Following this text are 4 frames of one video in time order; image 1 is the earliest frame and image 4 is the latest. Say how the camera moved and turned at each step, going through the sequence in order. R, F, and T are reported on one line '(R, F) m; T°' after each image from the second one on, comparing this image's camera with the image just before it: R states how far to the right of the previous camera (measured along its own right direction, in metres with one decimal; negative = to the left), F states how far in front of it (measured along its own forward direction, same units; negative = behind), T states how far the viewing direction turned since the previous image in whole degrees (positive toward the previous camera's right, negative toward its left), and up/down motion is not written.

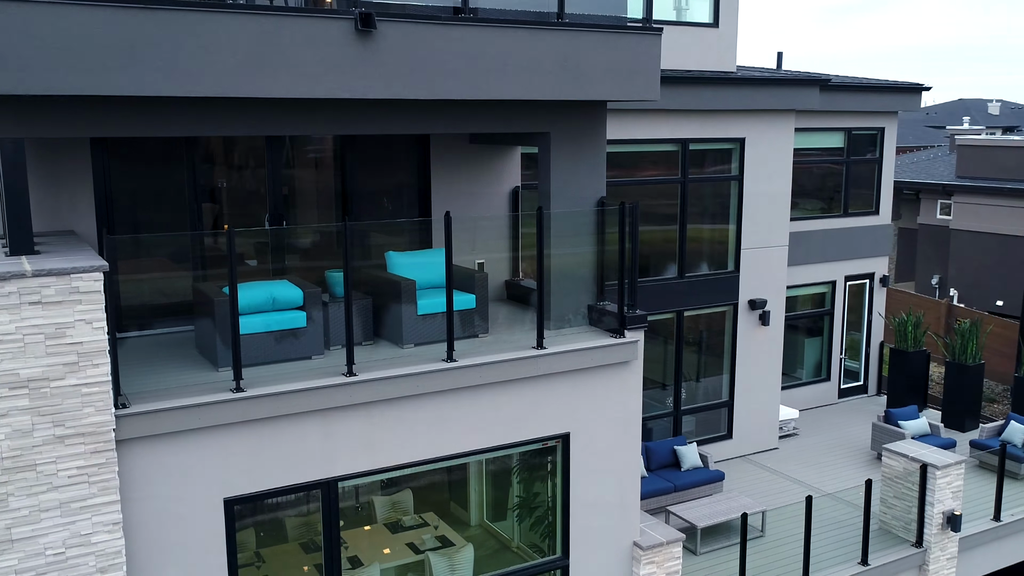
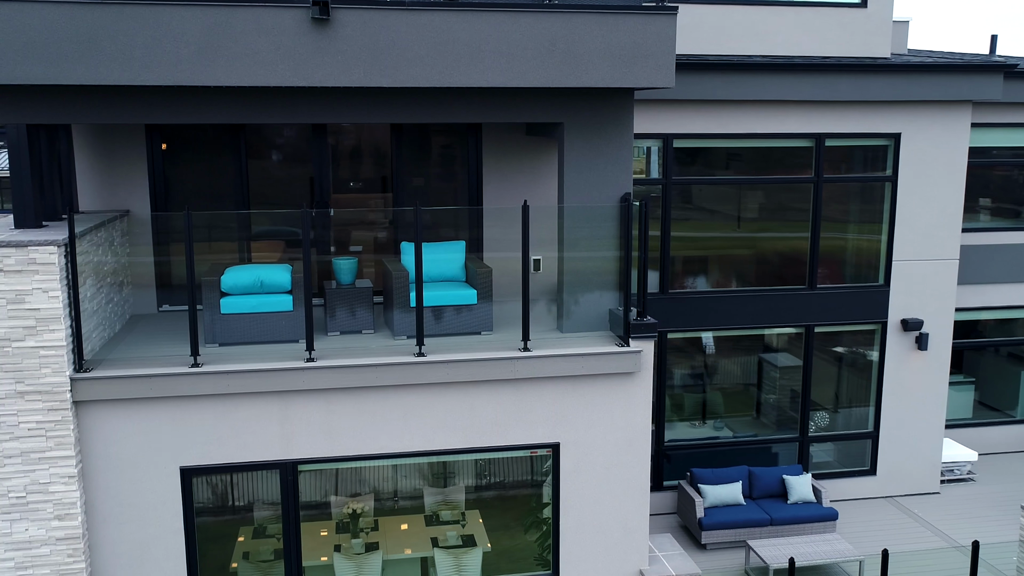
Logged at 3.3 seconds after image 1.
(+2.8, +0.9) m; -18°
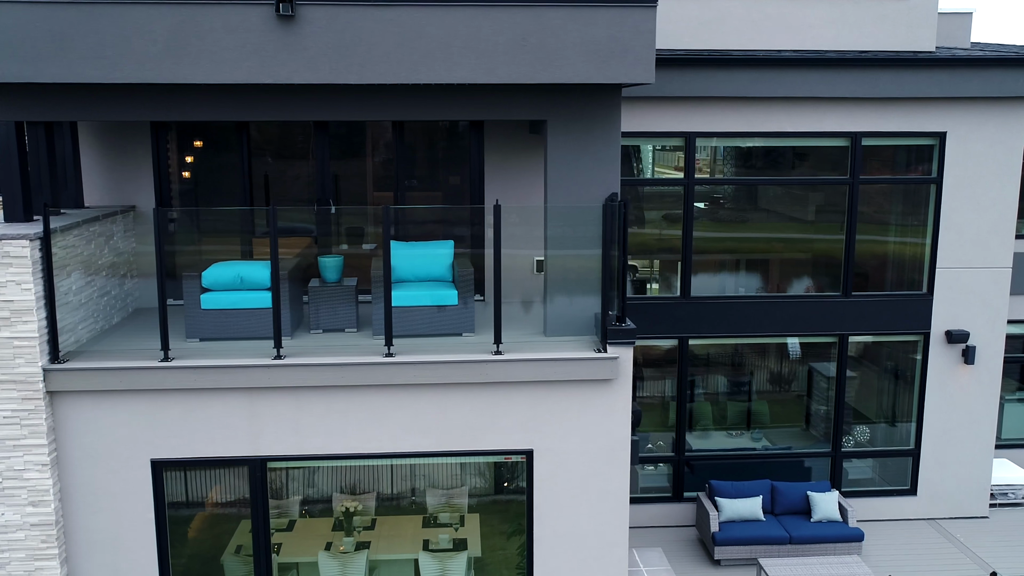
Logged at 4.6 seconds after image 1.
(+1.1, +0.3) m; -6°
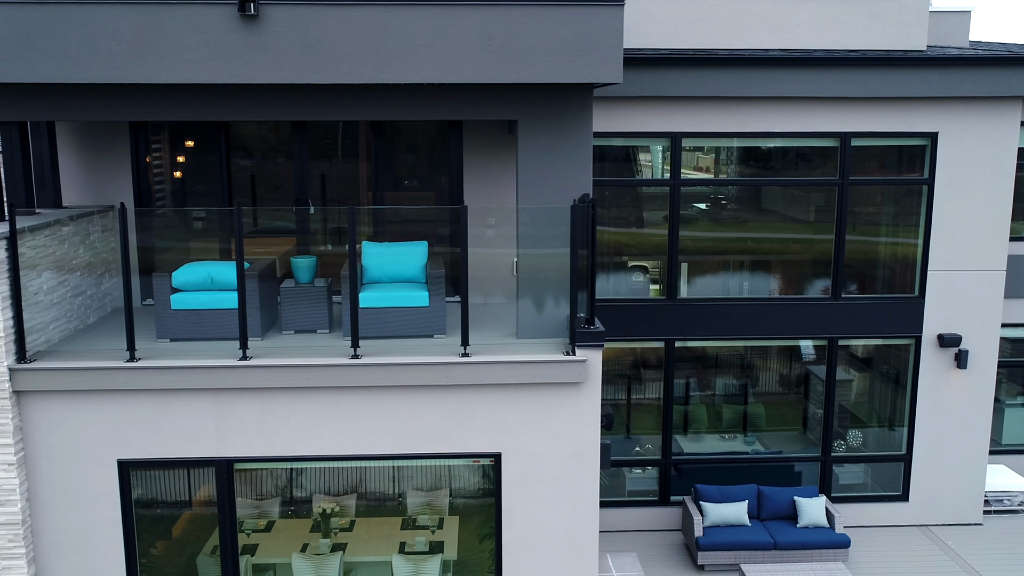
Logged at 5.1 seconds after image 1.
(+0.5, +0.1) m; -1°
